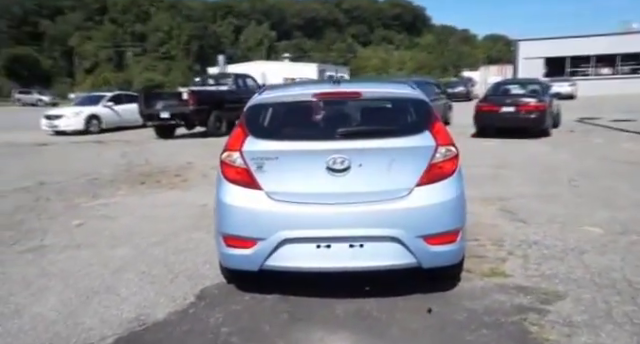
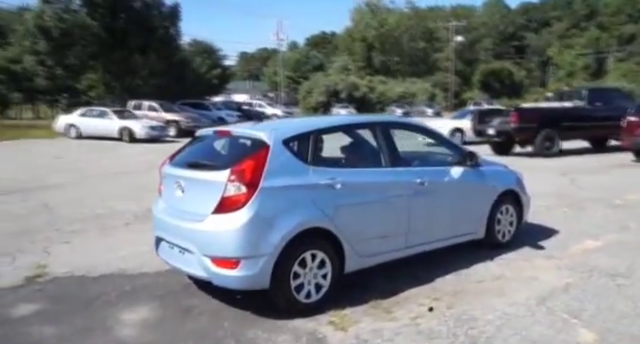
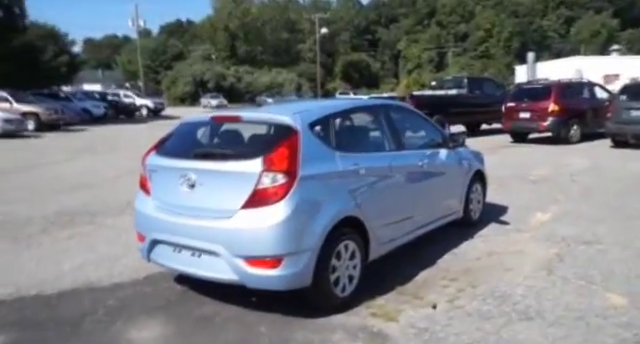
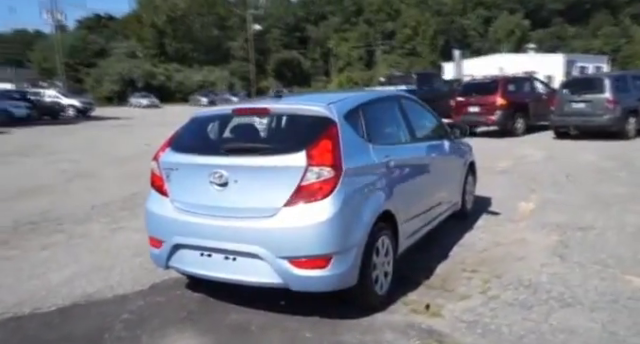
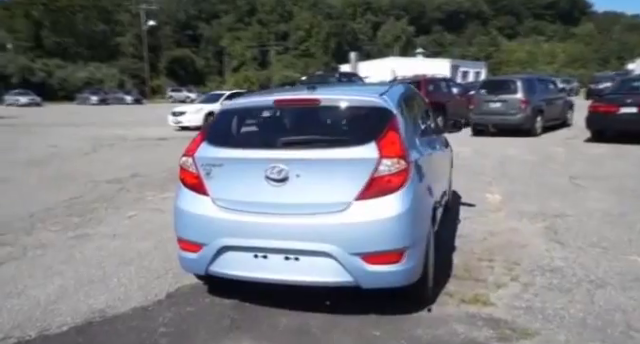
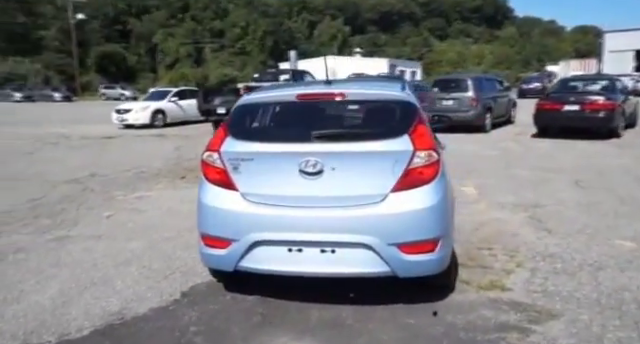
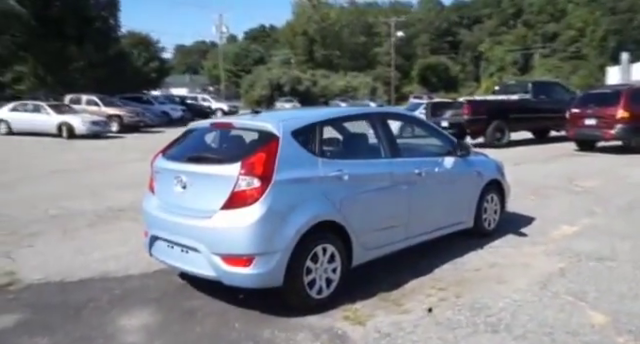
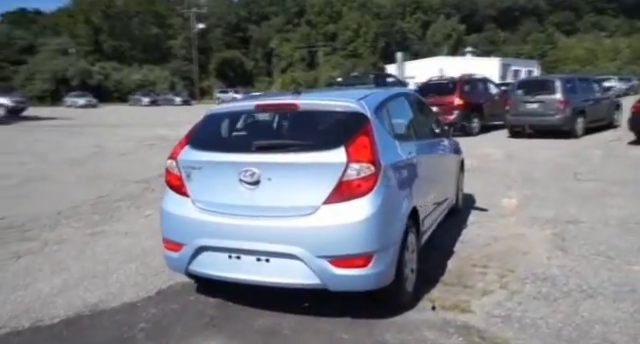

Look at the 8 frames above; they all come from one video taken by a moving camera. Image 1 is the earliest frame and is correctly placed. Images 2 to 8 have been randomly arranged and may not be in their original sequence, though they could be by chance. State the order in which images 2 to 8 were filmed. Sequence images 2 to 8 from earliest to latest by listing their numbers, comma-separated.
6, 5, 8, 4, 3, 7, 2
